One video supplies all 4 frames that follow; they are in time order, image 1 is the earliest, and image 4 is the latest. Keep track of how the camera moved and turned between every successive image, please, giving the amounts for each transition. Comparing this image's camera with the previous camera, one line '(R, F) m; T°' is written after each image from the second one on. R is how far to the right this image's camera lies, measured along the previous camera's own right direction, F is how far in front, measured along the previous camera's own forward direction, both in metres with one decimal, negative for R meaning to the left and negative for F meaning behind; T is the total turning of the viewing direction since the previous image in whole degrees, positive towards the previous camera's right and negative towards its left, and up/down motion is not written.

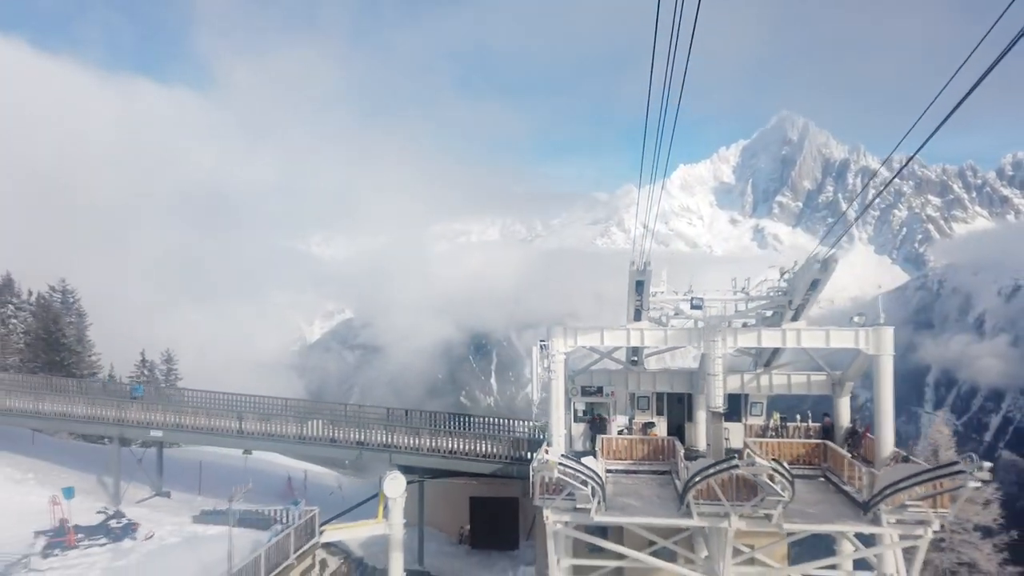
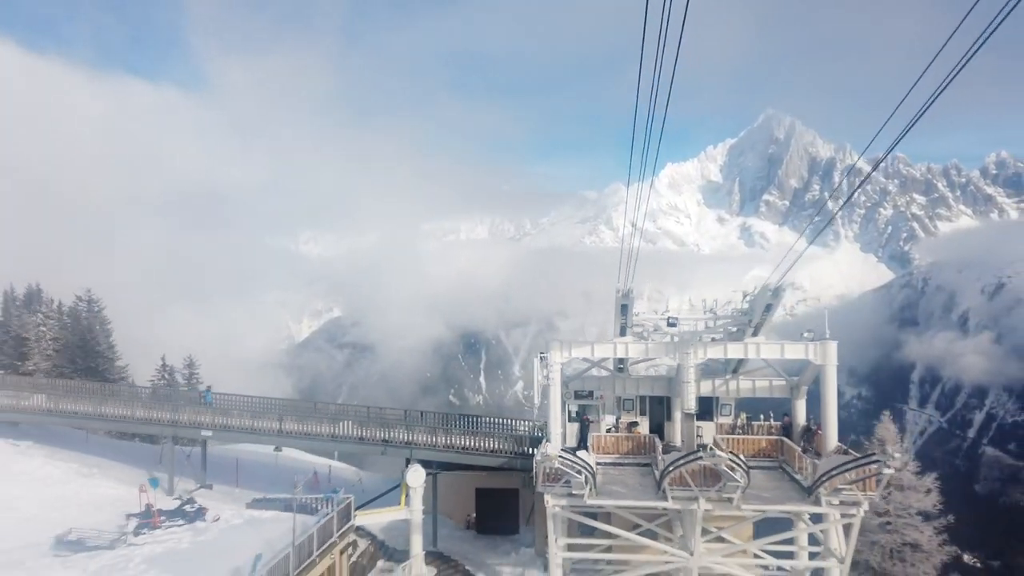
(-0.2, -1.5) m; +1°
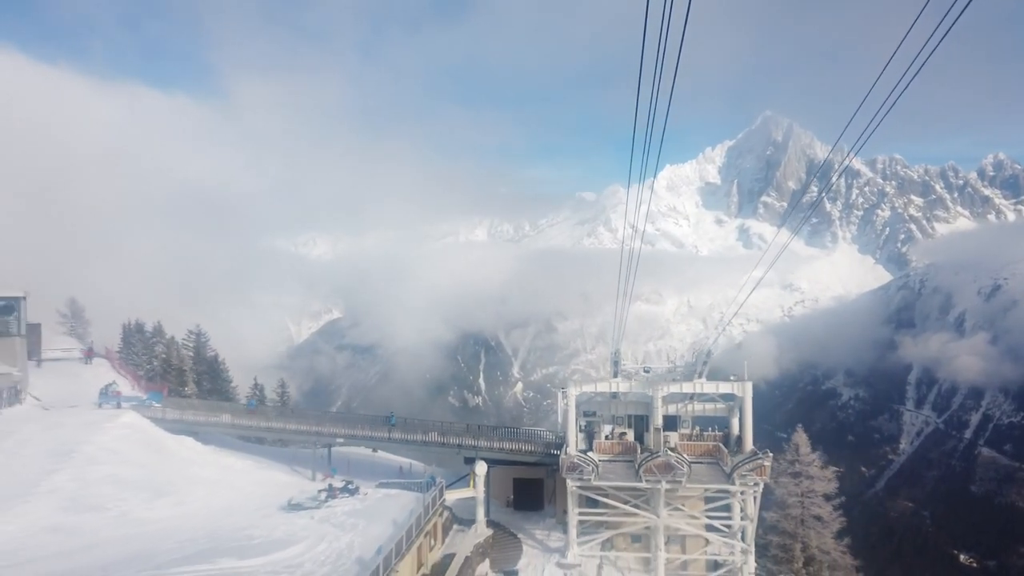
(-0.8, -5.4) m; 0°
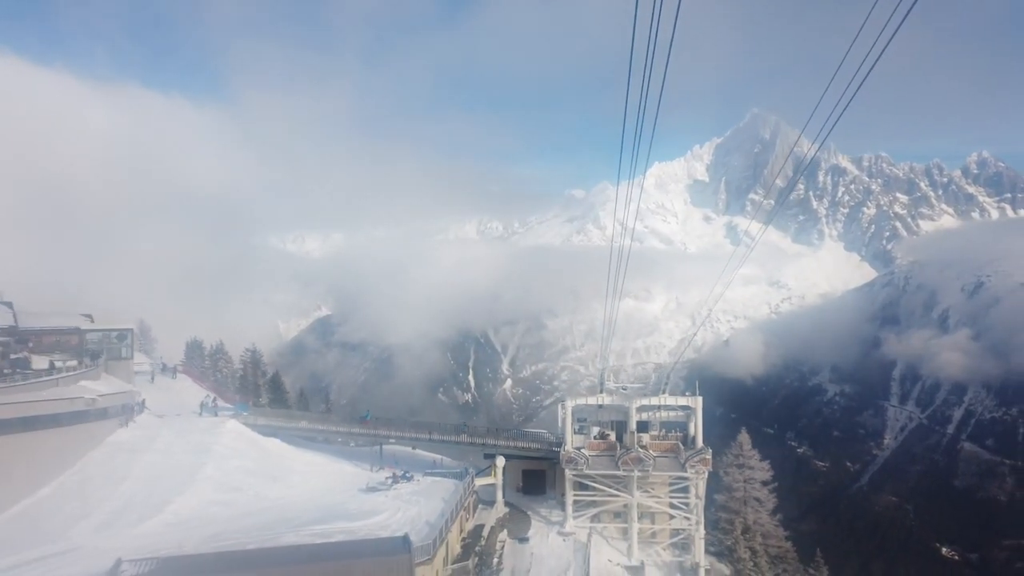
(-0.7, -5.1) m; +1°
